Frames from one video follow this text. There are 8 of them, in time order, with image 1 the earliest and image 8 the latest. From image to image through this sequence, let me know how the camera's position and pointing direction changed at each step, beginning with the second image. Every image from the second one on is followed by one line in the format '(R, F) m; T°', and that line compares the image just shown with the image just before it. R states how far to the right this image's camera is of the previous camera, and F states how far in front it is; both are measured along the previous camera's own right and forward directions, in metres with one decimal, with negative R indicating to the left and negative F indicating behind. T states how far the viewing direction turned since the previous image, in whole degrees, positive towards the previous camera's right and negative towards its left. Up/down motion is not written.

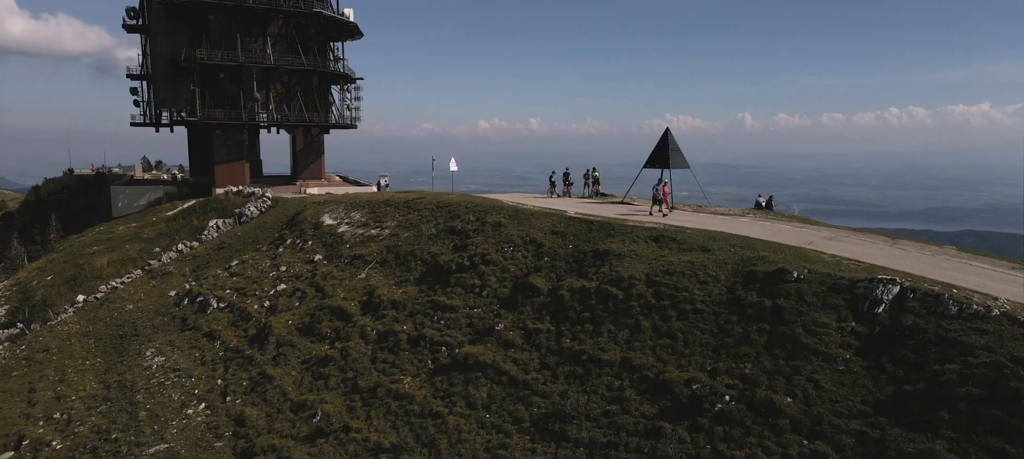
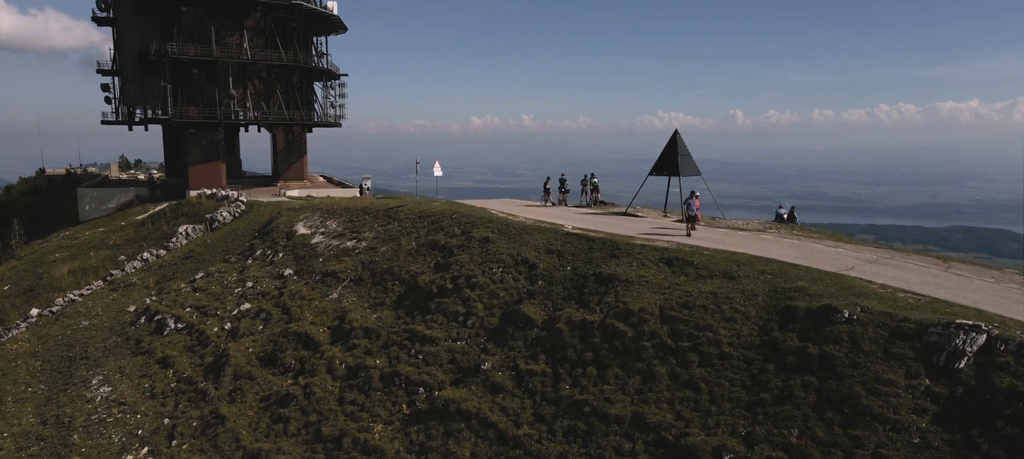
(+0.1, +2.9) m; +1°
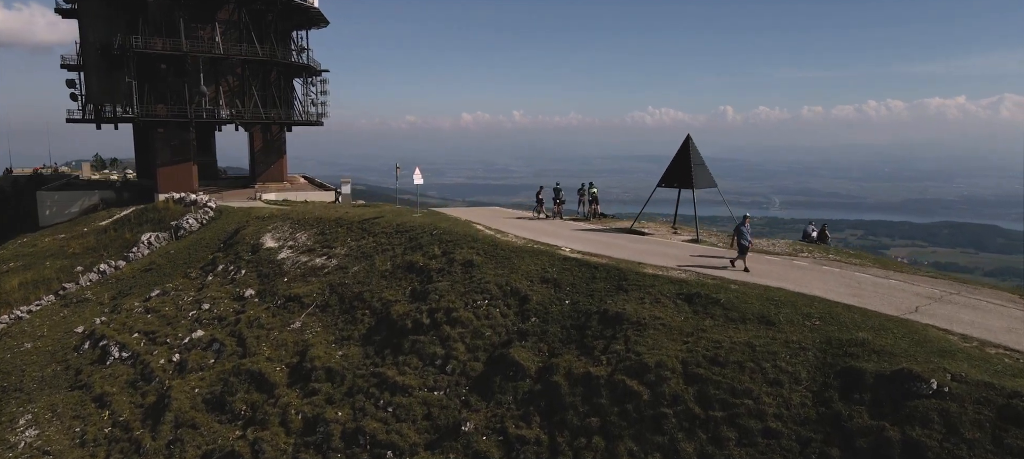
(+0.1, +3.0) m; +1°
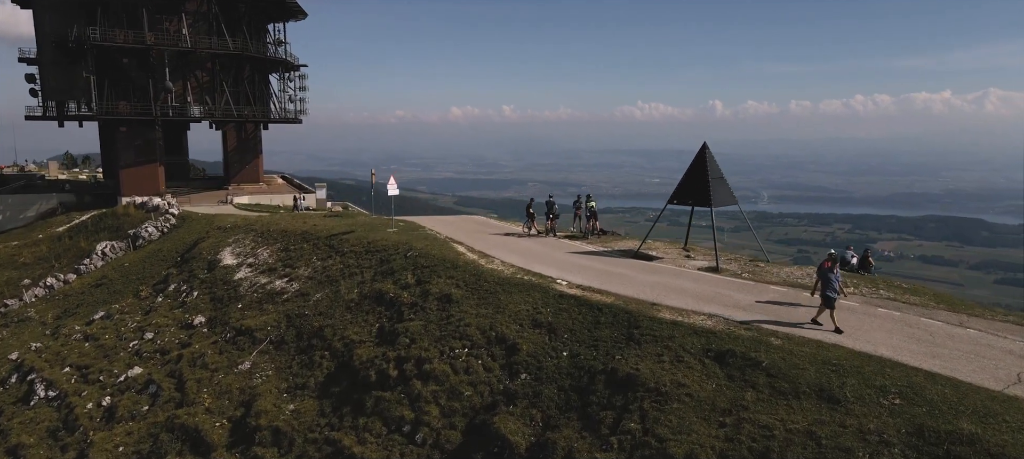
(+0.1, +3.0) m; +1°
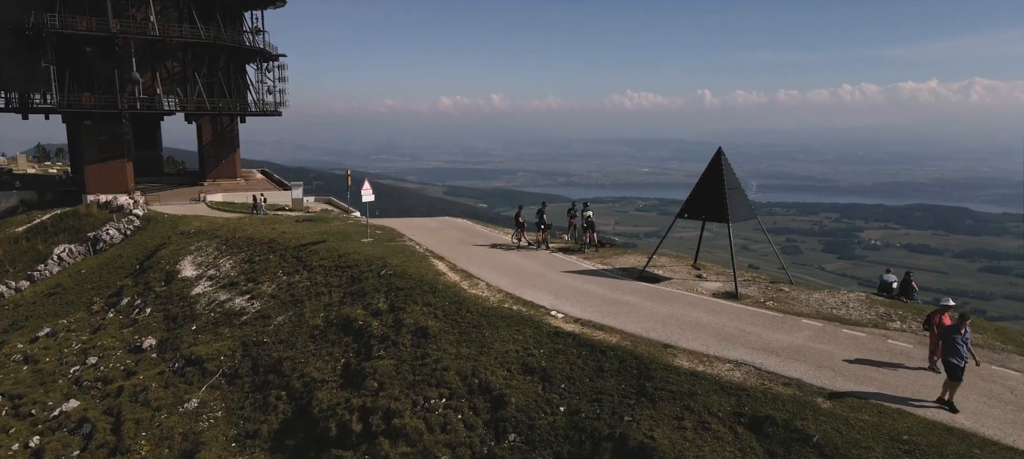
(+0.1, +2.3) m; +1°
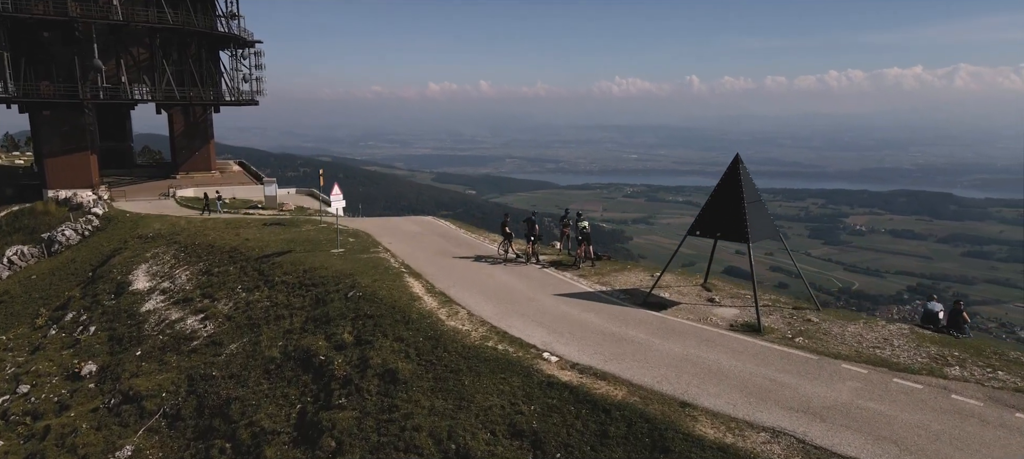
(+0.1, +2.1) m; +1°
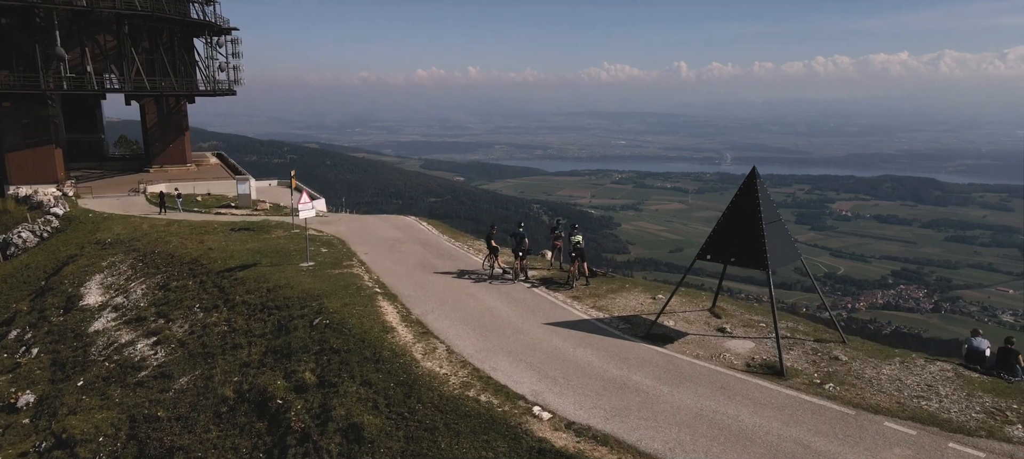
(+0.1, +1.7) m; +1°
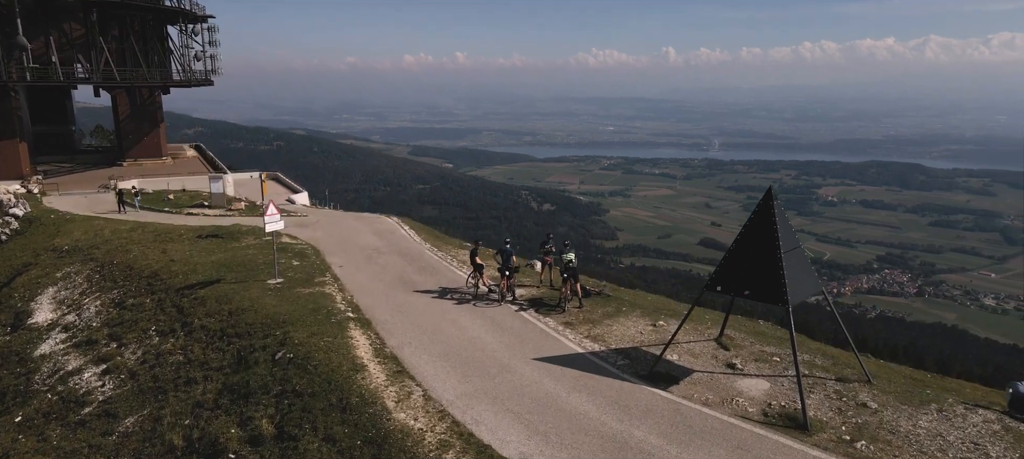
(+0.1, +1.4) m; +1°
